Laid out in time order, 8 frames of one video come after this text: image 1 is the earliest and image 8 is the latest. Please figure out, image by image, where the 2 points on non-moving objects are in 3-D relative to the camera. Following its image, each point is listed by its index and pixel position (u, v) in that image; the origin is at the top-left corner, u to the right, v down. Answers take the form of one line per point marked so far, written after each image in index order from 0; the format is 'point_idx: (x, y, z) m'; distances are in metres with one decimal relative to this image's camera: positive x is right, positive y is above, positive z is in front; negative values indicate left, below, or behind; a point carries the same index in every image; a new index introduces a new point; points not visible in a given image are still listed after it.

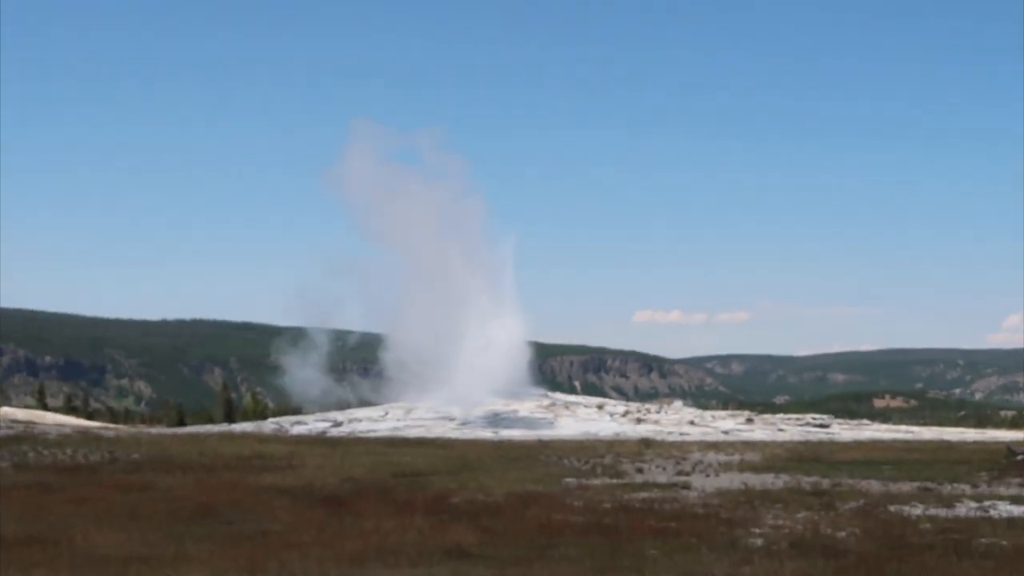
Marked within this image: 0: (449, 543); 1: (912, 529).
0: (-1.4, -6.3, +18.0) m
1: (+10.0, -6.0, +18.2) m
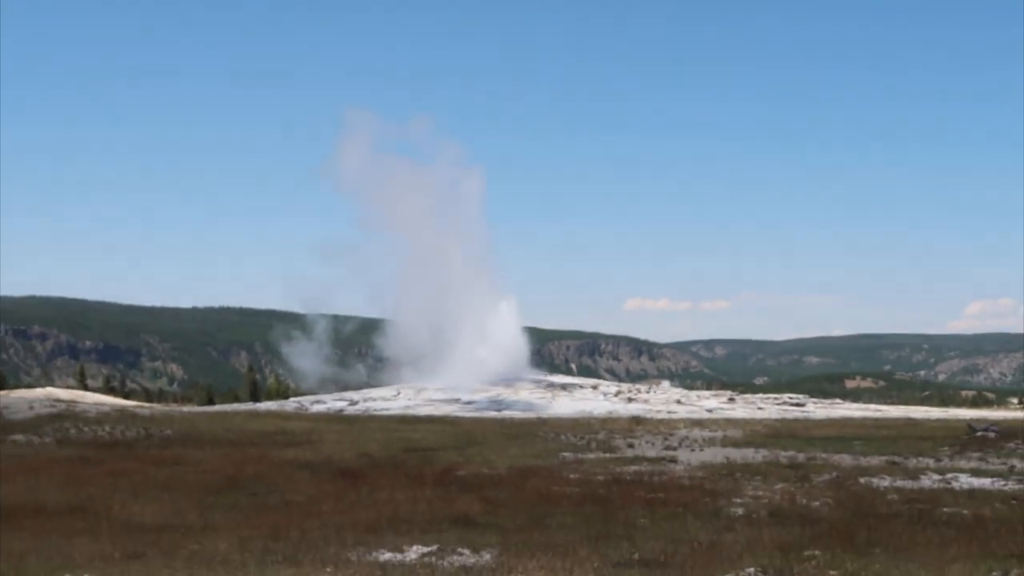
0: (-1.4, -6.0, +19.4) m
1: (+10.0, -5.7, +19.6) m
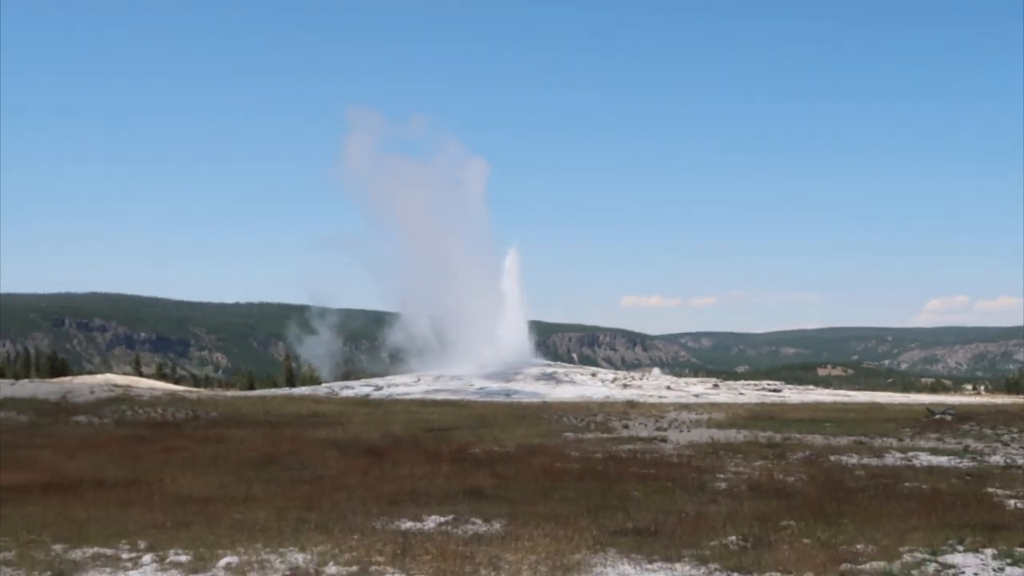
0: (-1.2, -5.9, +21.5) m
1: (+10.2, -5.7, +21.7) m
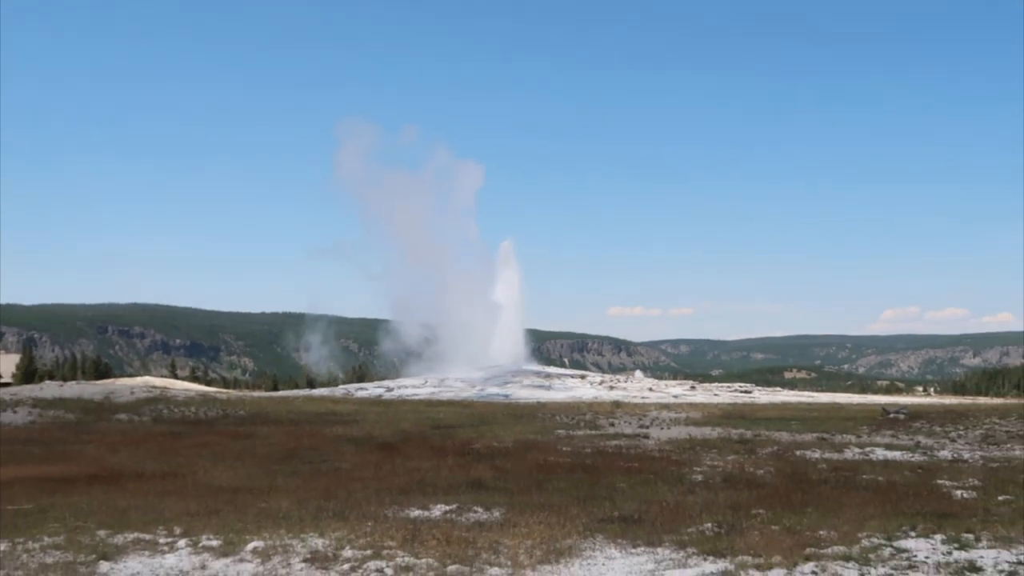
0: (-1.3, -6.3, +23.6) m
1: (+10.1, -6.0, +23.9) m
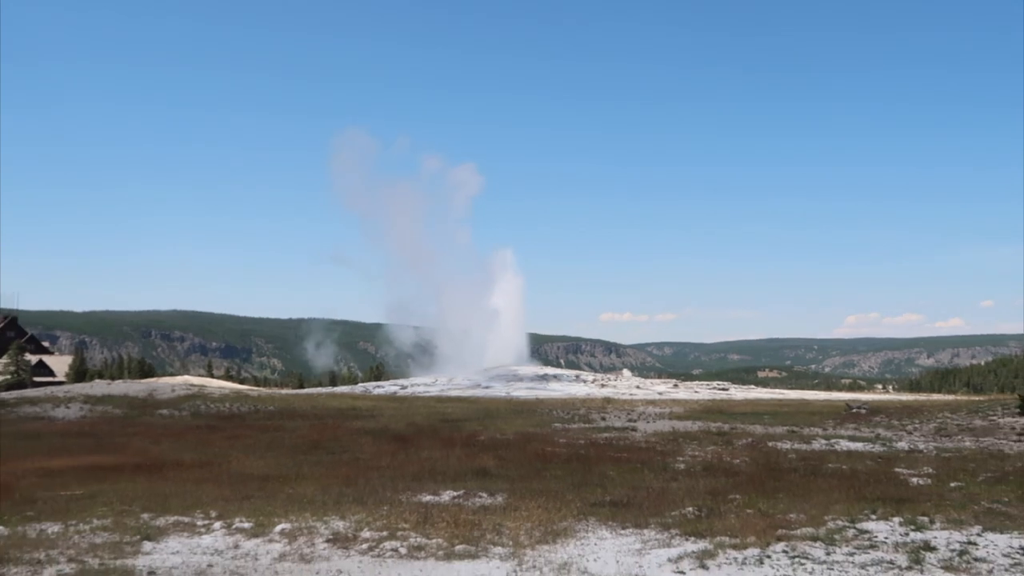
0: (-1.3, -6.5, +26.0) m
1: (+10.2, -6.3, +26.4) m
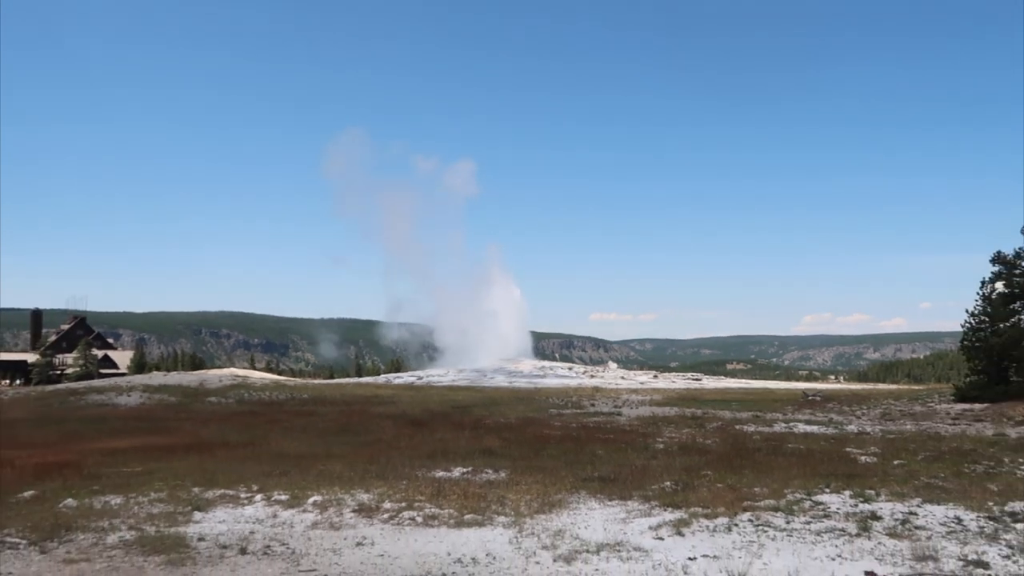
0: (-1.2, -6.7, +29.6) m
1: (+10.2, -6.4, +30.0) m
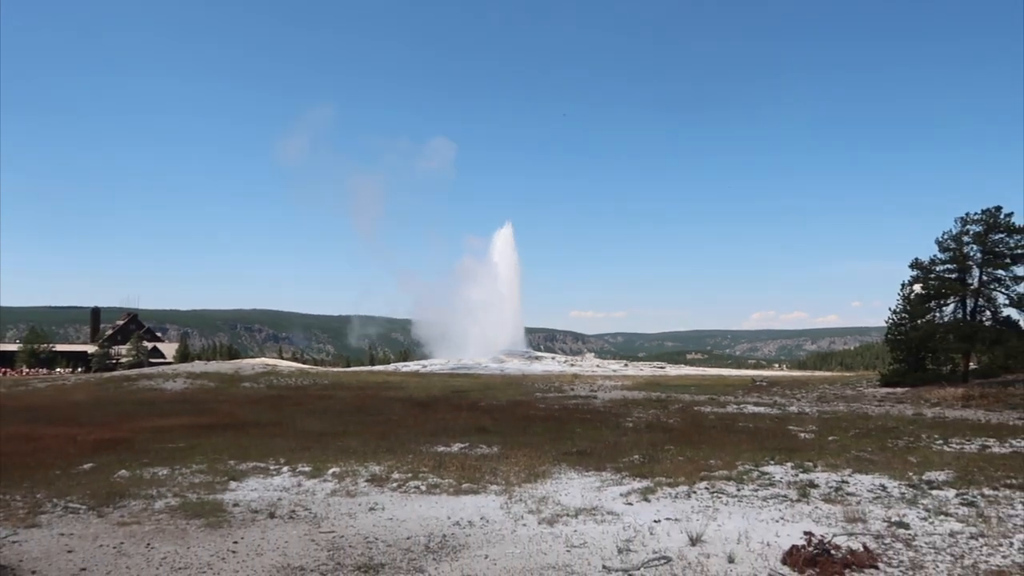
0: (-1.7, -6.7, +34.1) m
1: (+9.7, -6.5, +34.8) m
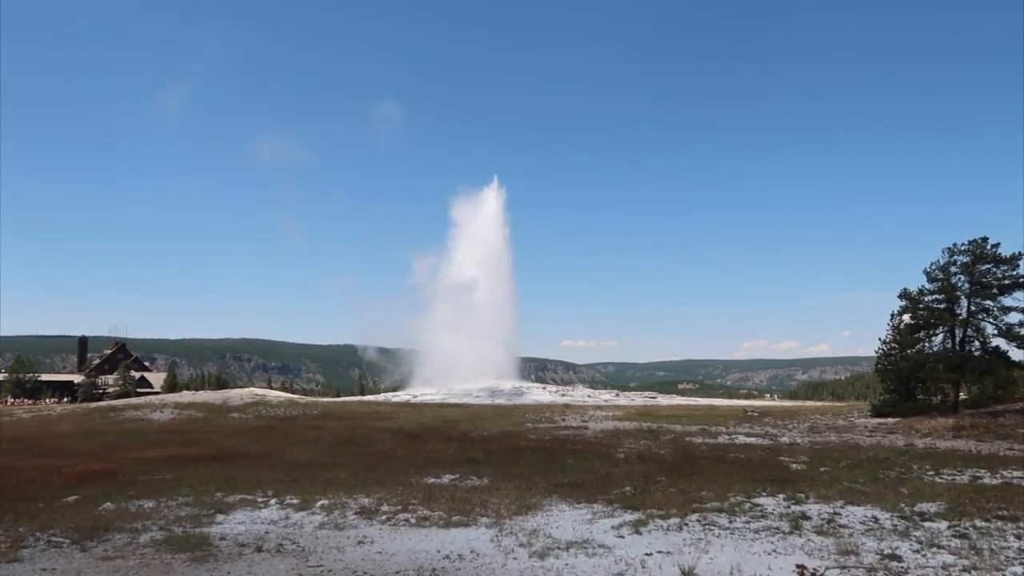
0: (-2.1, -8.1, +33.8) m
1: (+9.3, -8.0, +34.6) m
